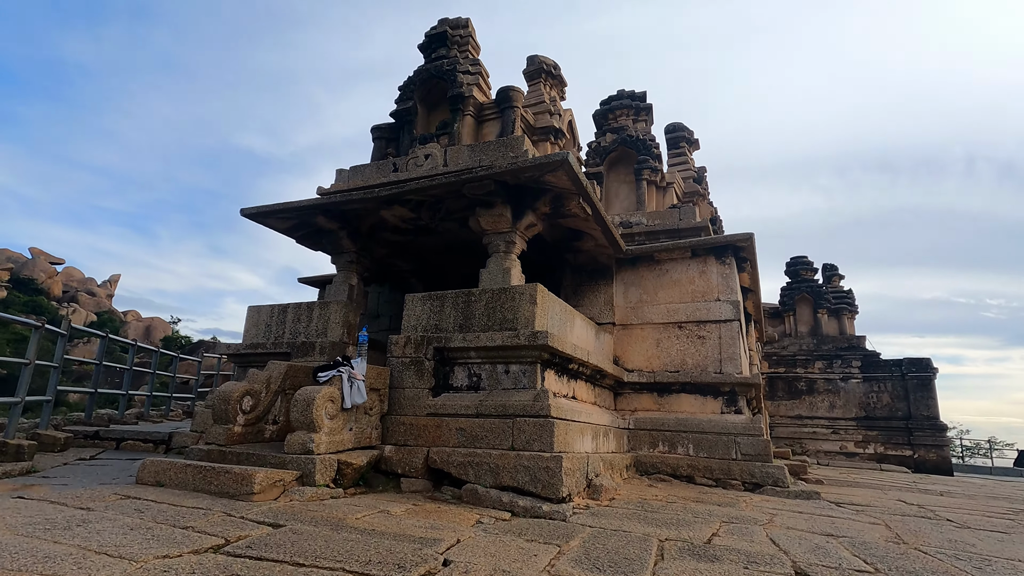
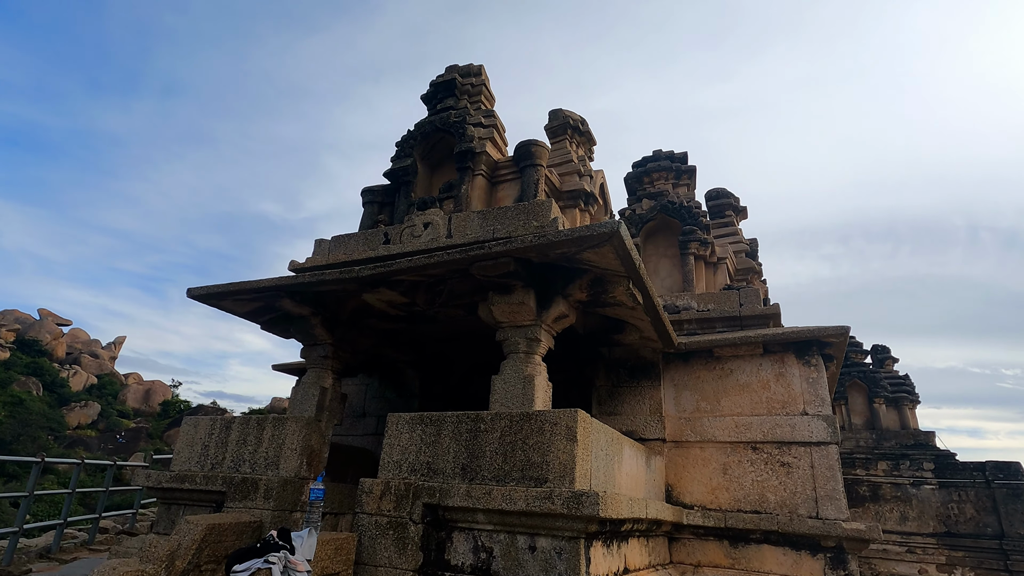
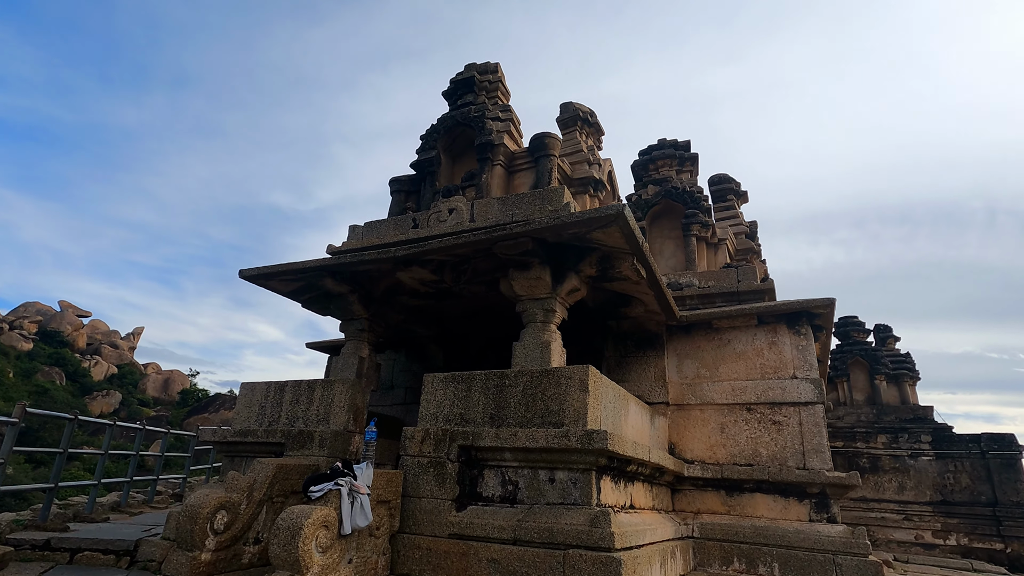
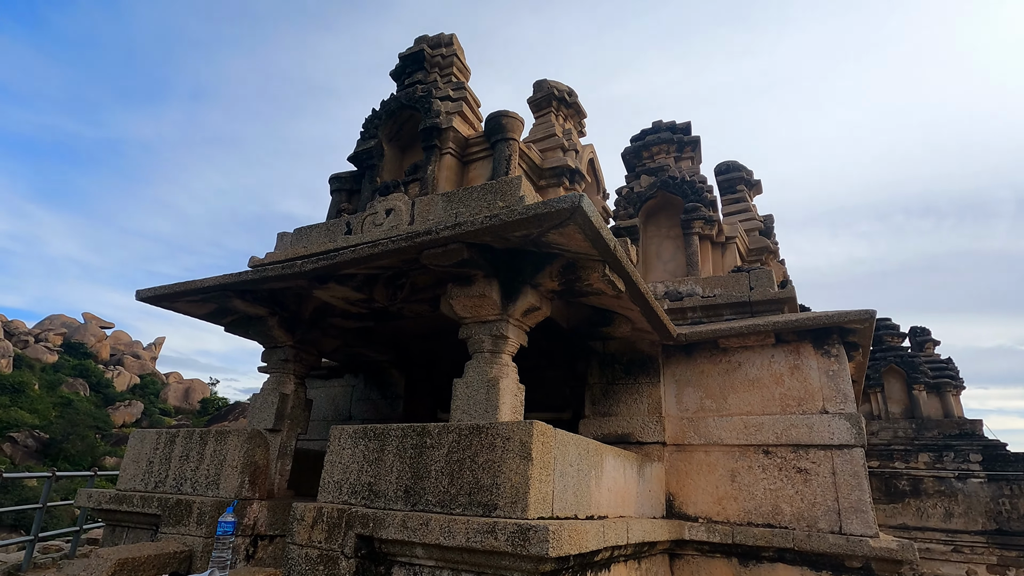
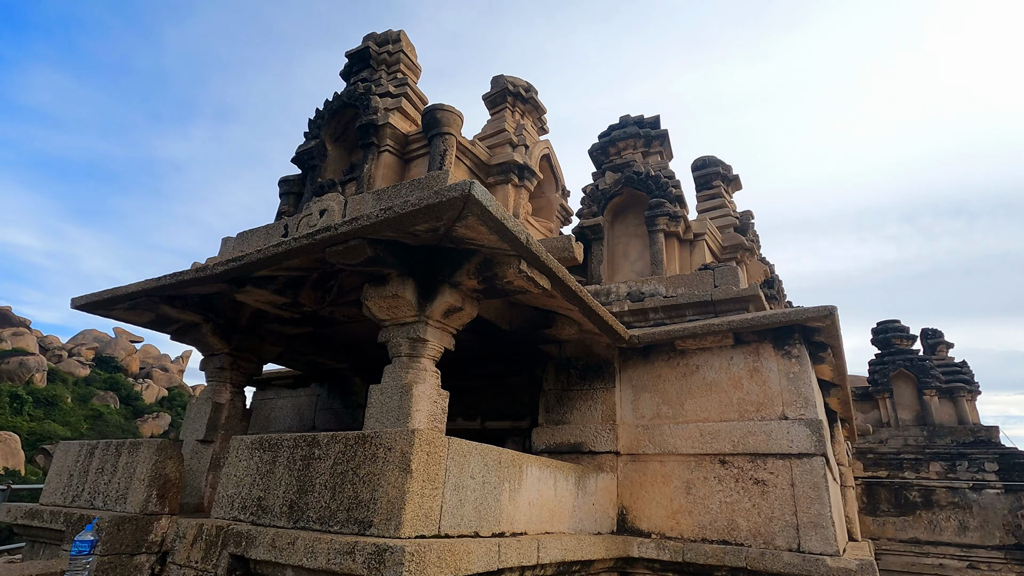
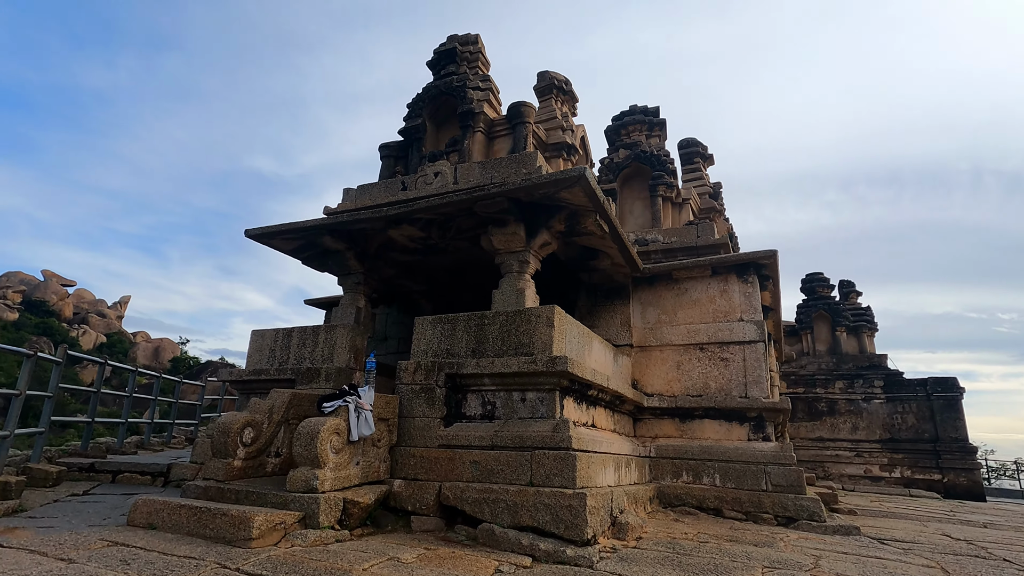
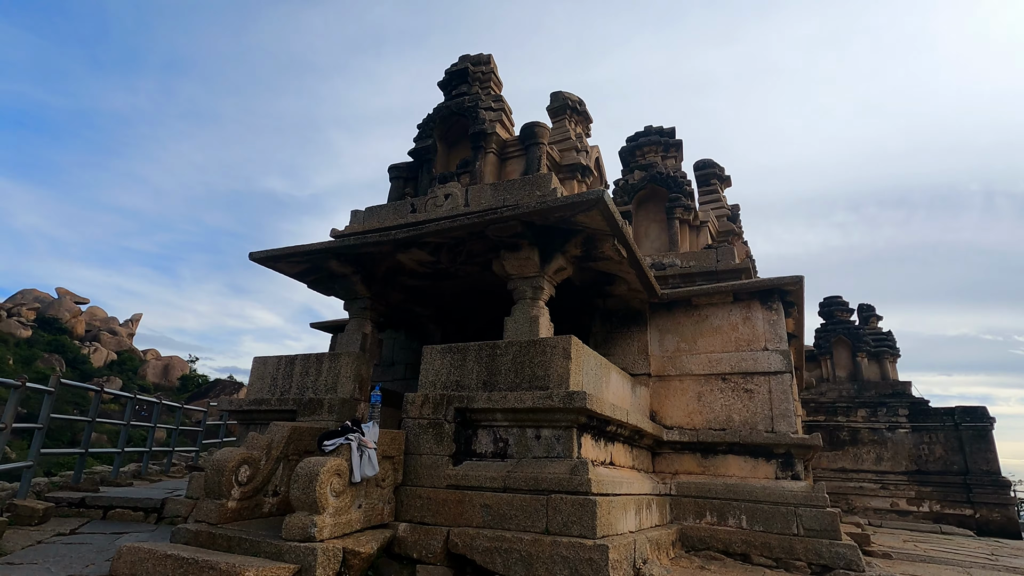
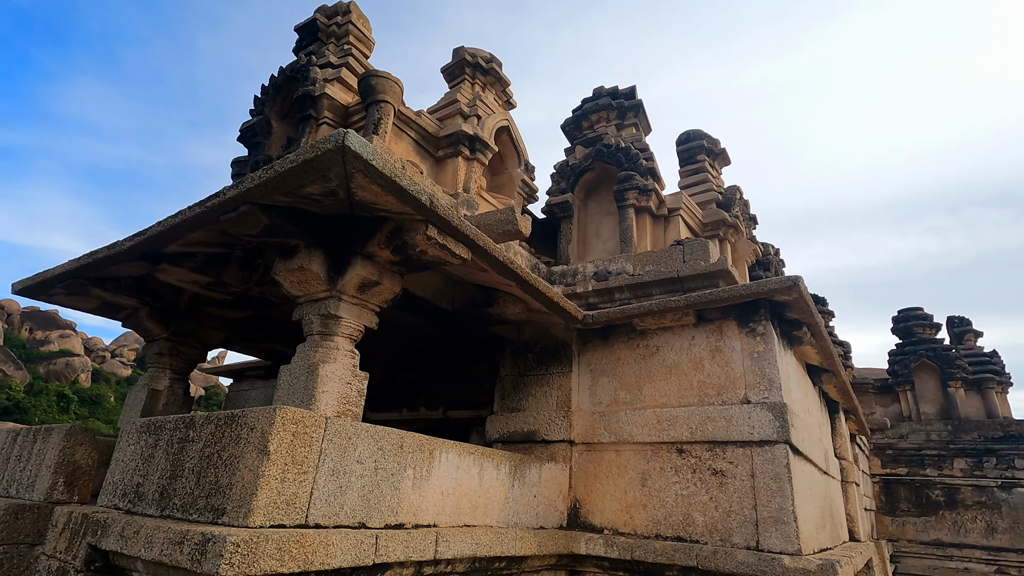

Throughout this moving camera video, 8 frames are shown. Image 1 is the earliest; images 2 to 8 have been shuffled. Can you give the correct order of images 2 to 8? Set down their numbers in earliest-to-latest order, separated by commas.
6, 7, 3, 2, 4, 5, 8
